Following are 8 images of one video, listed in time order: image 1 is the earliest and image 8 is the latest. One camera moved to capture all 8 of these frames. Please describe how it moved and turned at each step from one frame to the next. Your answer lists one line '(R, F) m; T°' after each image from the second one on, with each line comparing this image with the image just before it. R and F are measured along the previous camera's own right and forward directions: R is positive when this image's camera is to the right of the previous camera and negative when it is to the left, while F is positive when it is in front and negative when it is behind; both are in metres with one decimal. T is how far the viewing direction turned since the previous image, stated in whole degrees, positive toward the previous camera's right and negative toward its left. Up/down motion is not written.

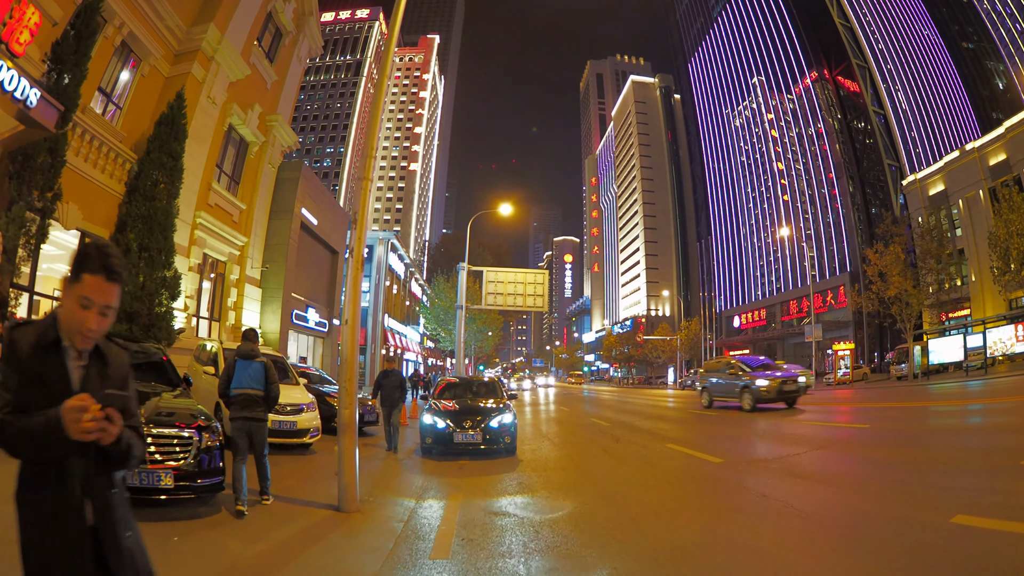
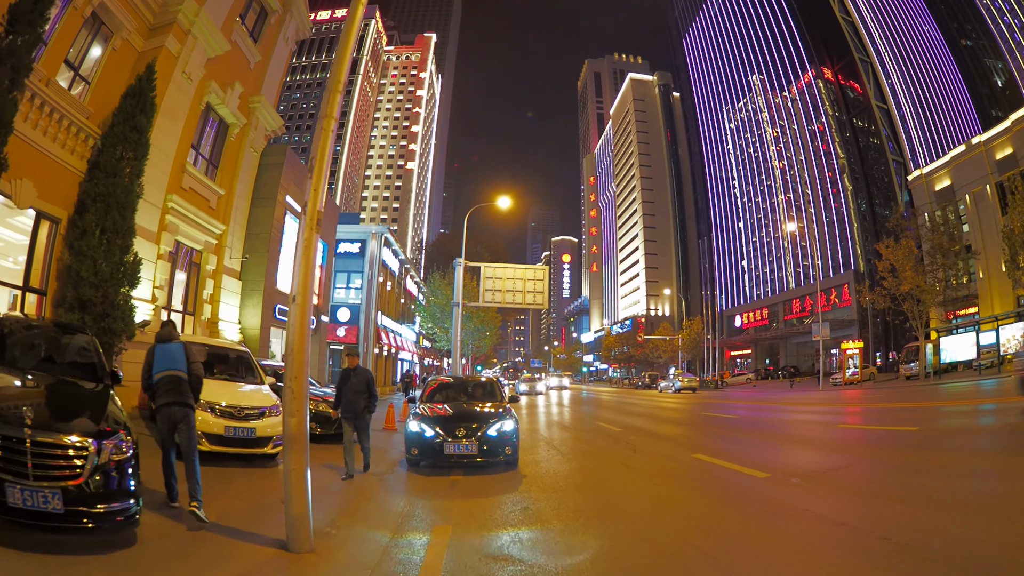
(-0.1, +1.2) m; 0°
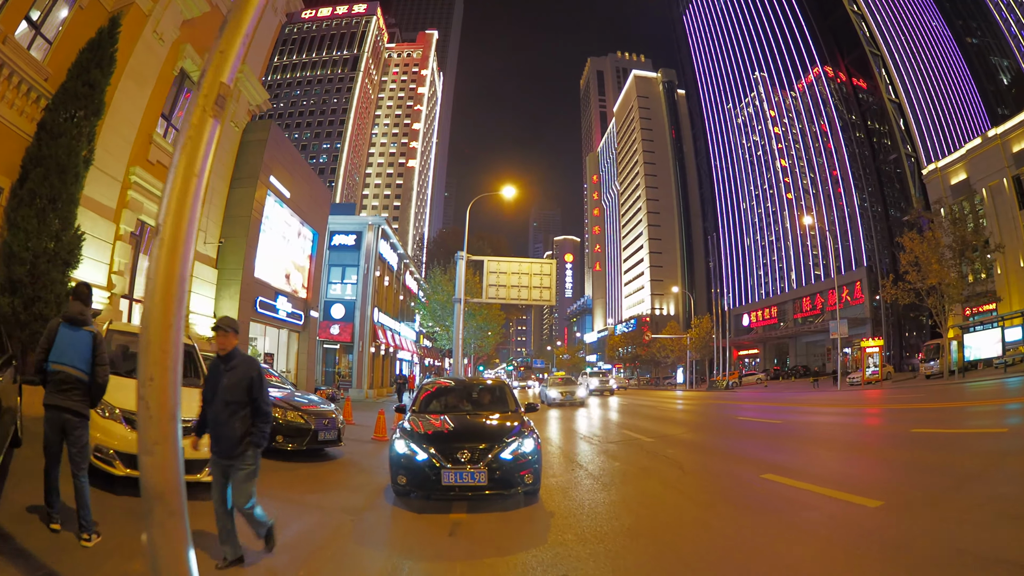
(-0.2, +1.7) m; 0°
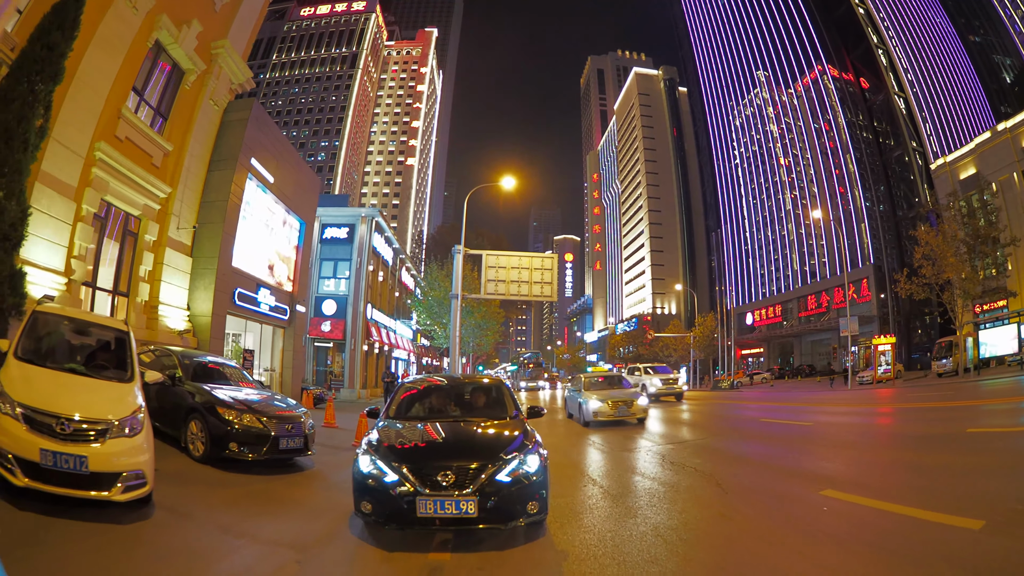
(0.0, +1.1) m; 0°
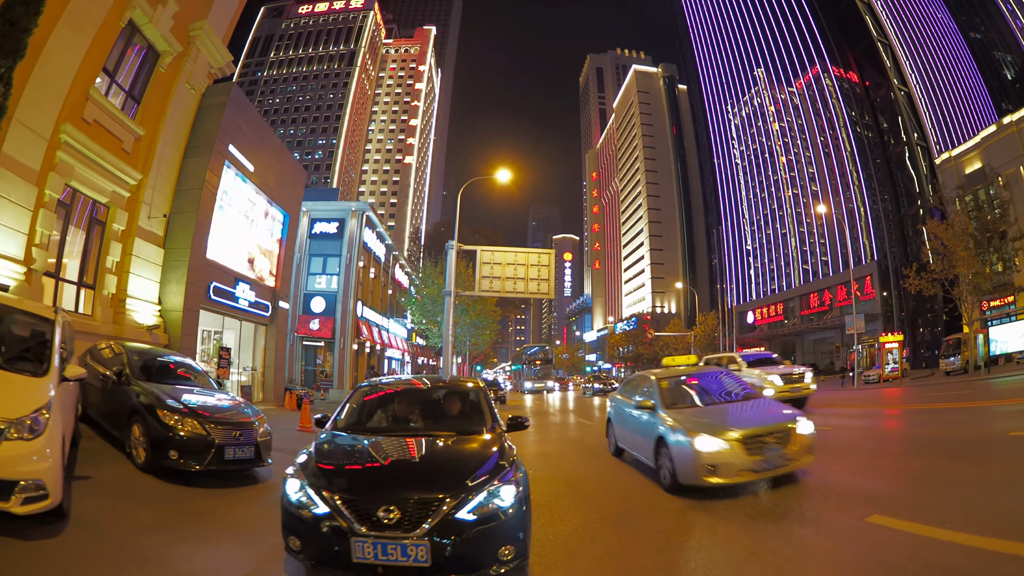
(+0.2, +0.9) m; 0°
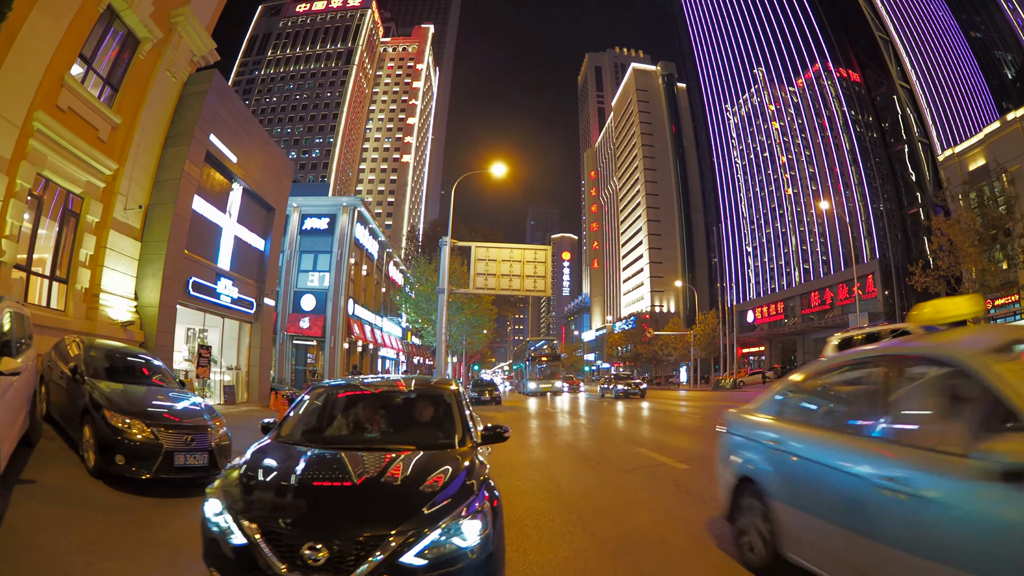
(+0.1, +0.6) m; 0°
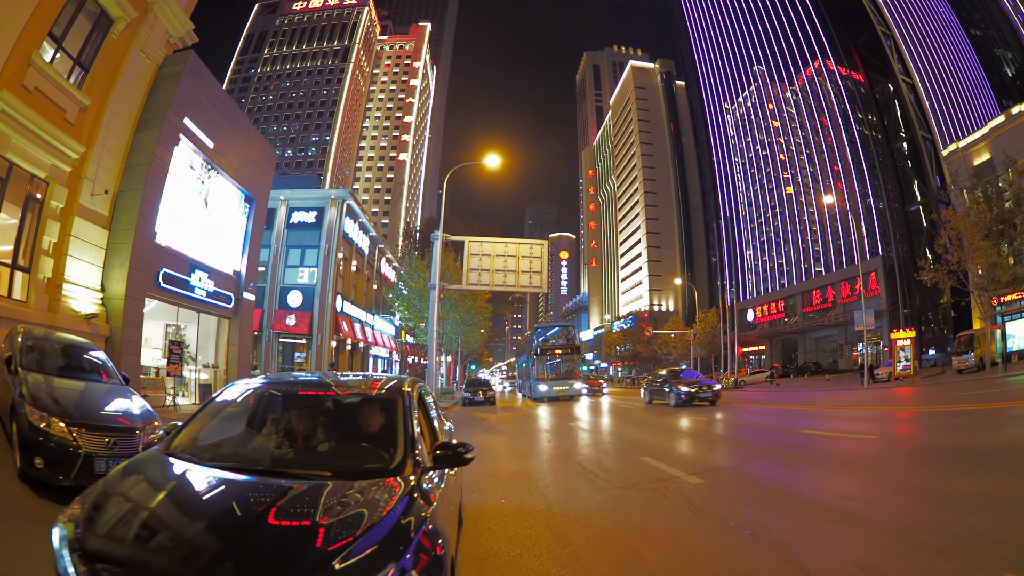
(+0.1, +0.9) m; 0°
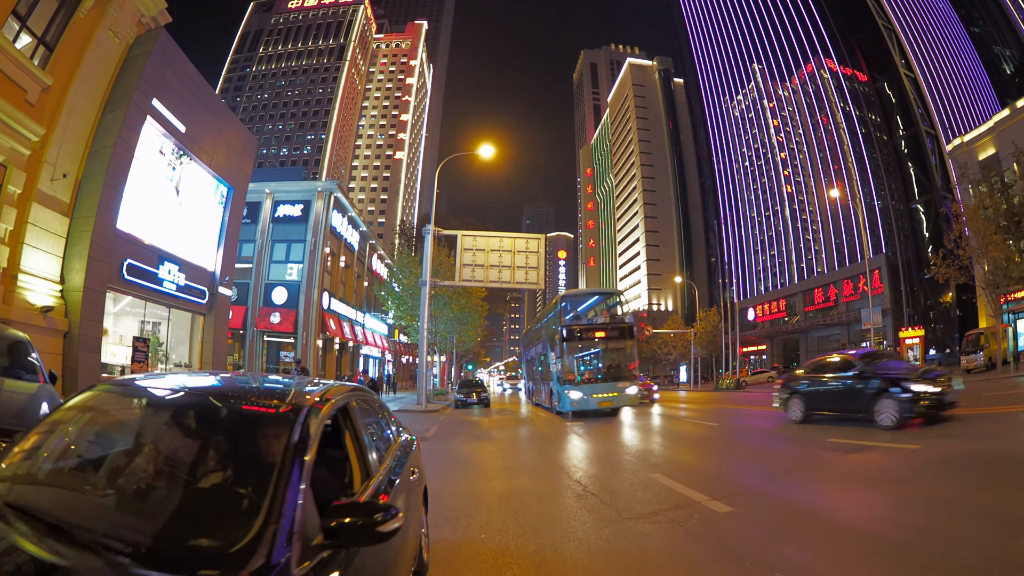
(+0.1, +1.0) m; 0°
